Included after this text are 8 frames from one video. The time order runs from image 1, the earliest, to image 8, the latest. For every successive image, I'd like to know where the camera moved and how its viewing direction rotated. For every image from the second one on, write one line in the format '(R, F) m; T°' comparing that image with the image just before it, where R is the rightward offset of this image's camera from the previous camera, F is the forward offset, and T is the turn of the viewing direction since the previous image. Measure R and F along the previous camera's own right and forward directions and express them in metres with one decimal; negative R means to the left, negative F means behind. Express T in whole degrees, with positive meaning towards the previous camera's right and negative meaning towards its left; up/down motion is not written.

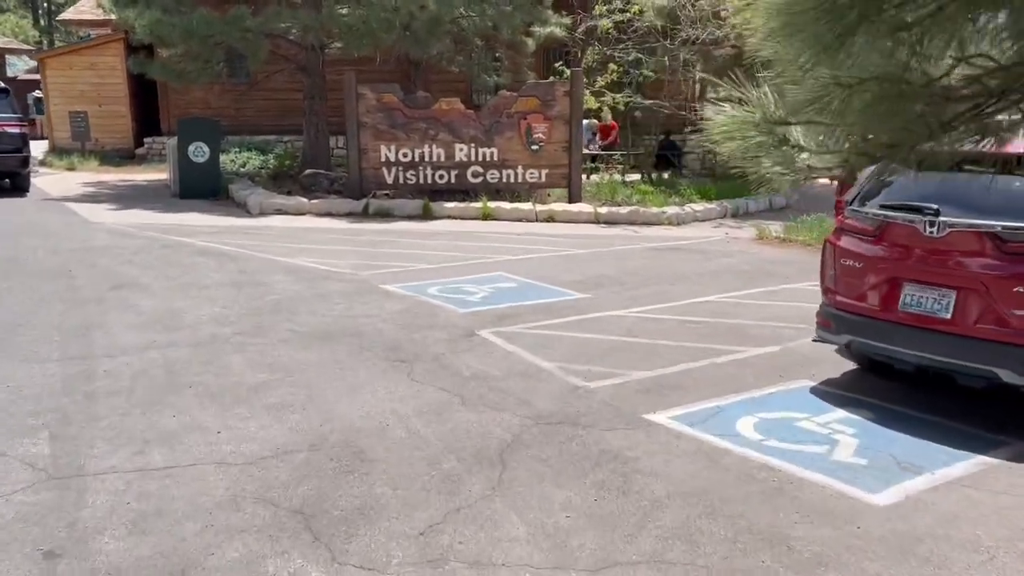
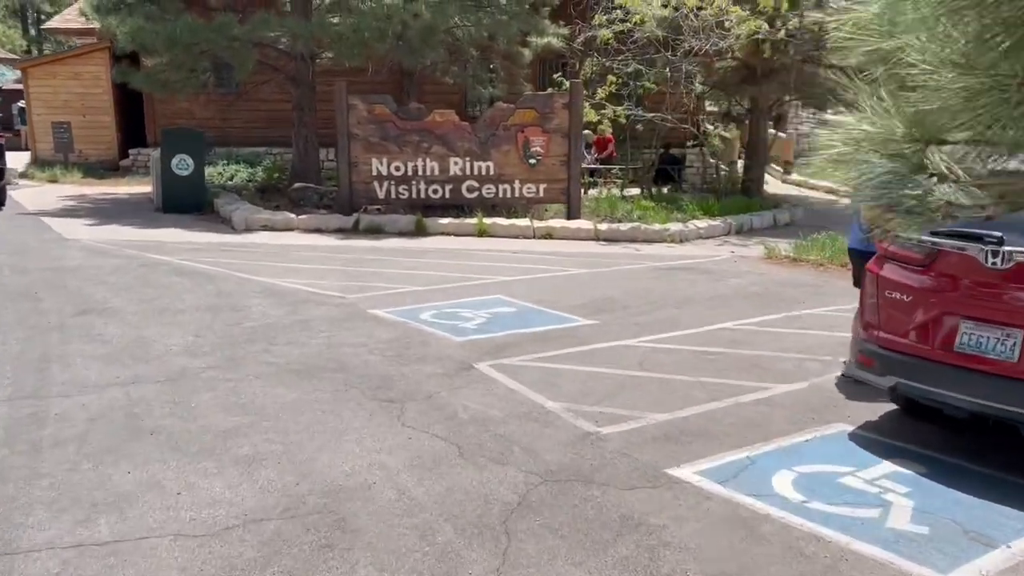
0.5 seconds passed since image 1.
(-0.1, +0.6) m; 0°
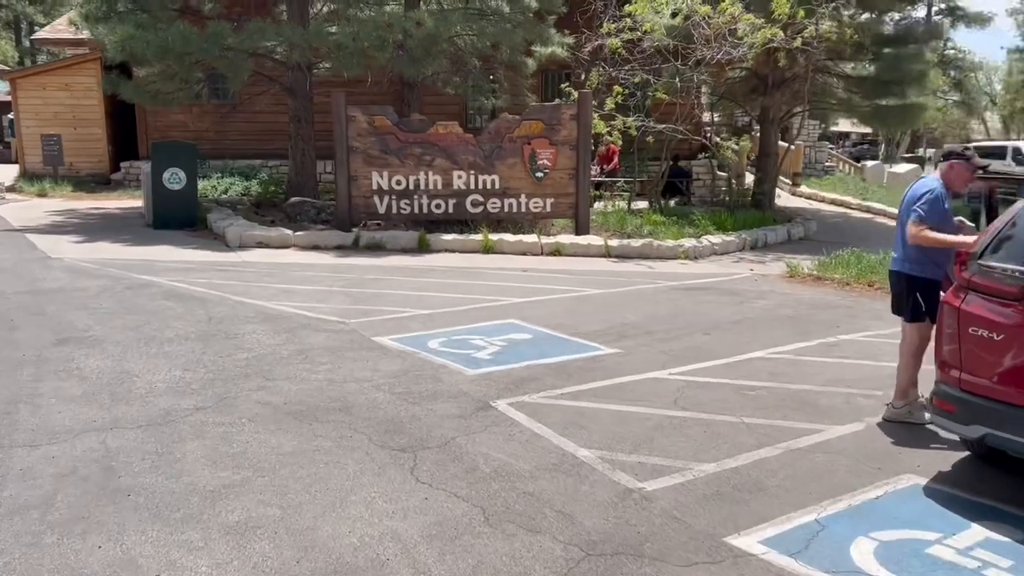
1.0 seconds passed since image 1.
(-0.2, +0.6) m; 0°
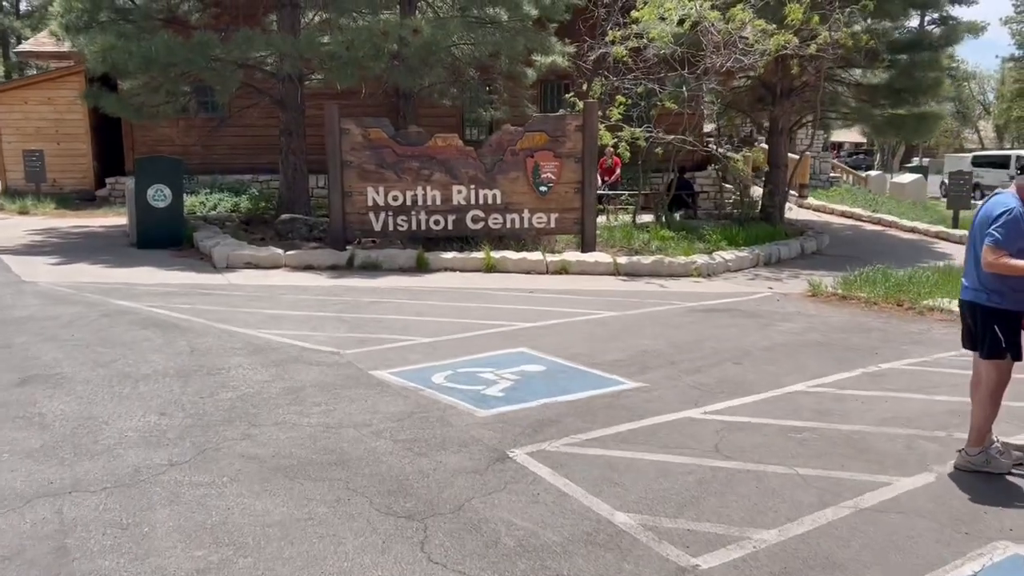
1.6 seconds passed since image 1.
(-0.1, +0.6) m; 0°
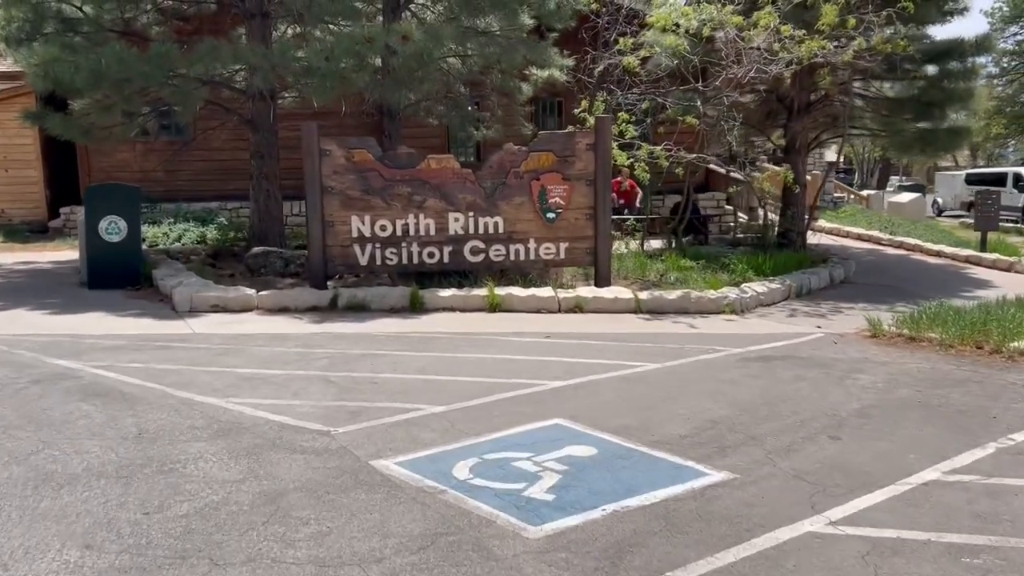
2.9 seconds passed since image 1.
(-0.4, +1.4) m; +2°
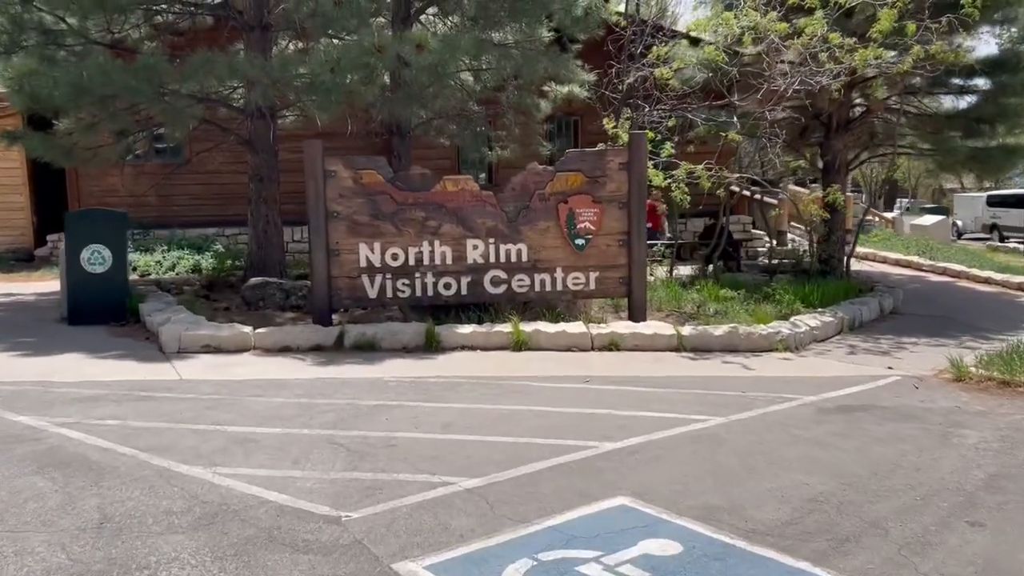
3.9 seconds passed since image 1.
(-0.3, +1.1) m; 0°
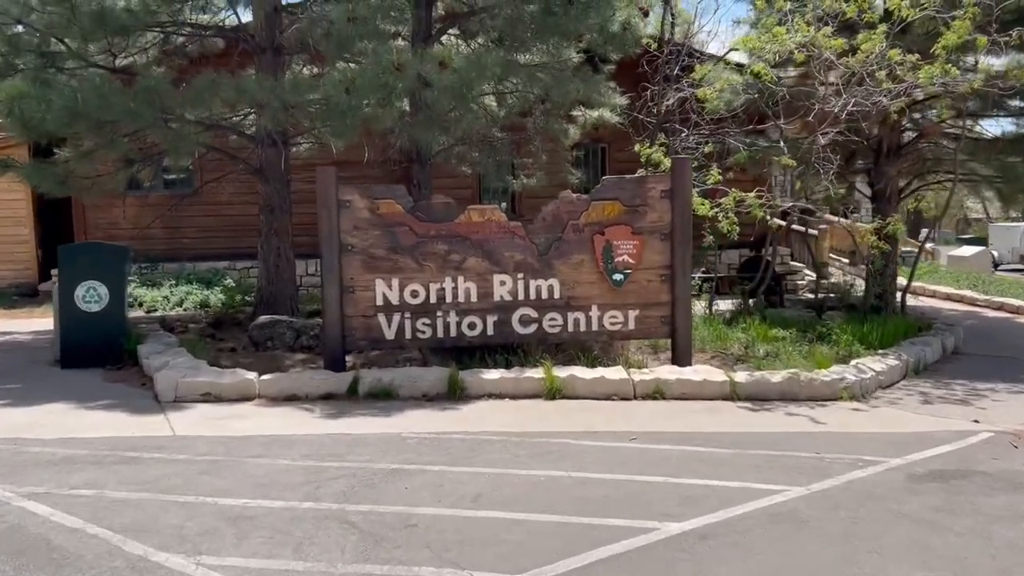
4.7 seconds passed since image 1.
(-0.1, +0.9) m; -1°
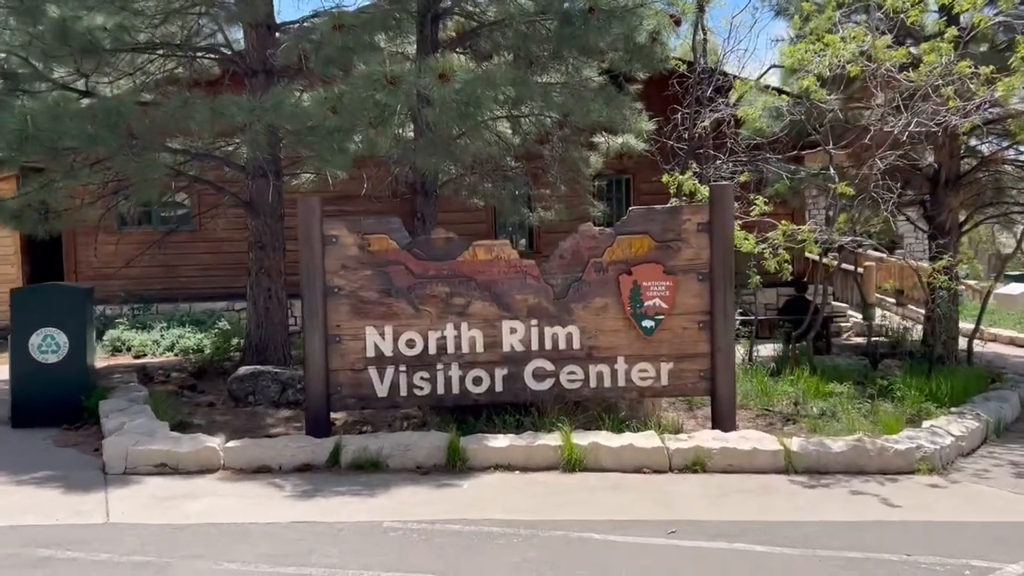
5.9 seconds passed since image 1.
(+0.1, +1.2) m; -1°
